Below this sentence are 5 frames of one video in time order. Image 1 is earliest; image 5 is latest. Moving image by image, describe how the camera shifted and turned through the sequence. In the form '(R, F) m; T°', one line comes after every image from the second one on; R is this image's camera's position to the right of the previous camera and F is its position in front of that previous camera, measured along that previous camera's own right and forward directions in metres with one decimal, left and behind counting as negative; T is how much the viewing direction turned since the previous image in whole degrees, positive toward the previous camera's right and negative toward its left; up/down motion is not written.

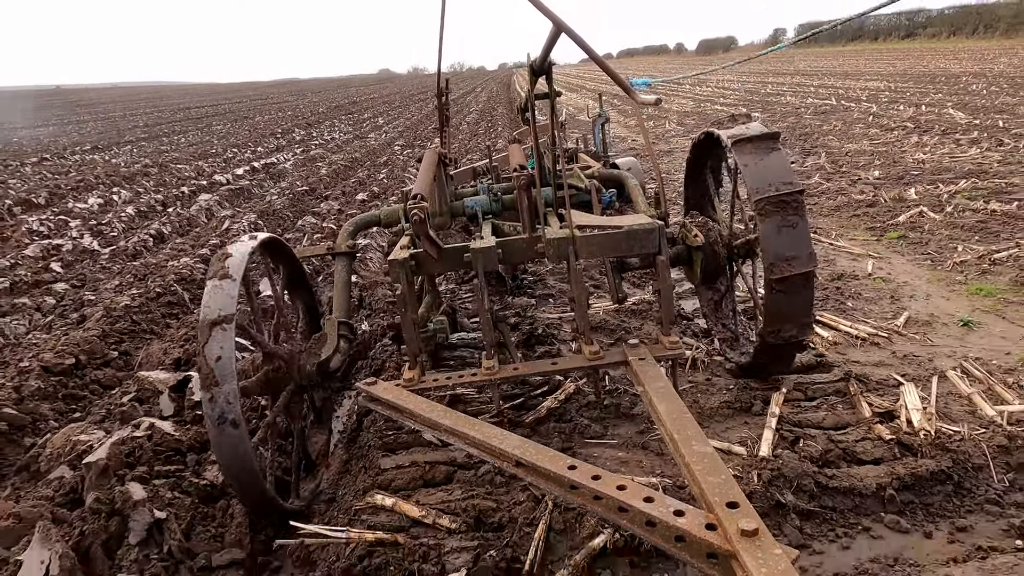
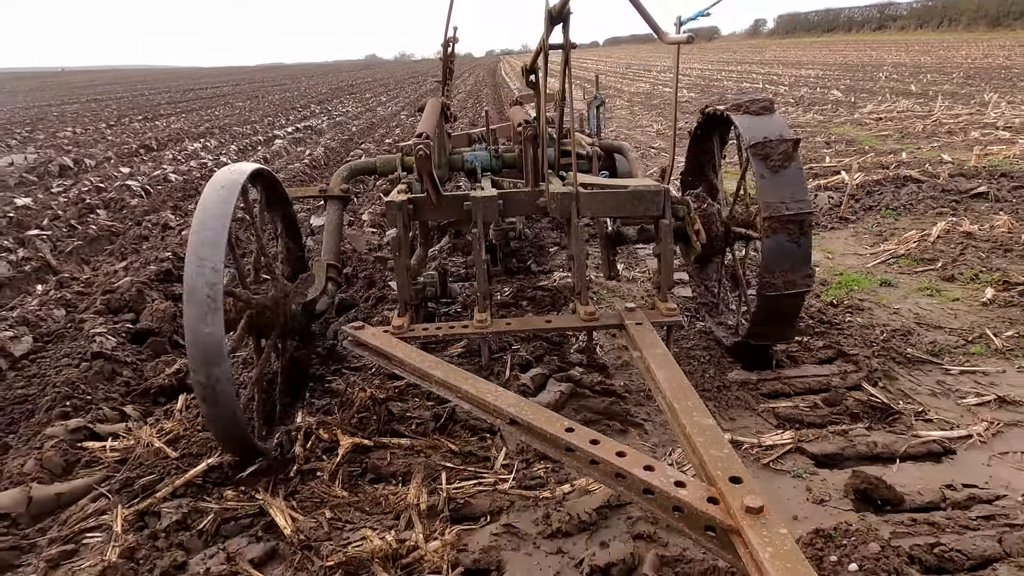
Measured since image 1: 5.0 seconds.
(+0.2, -4.0) m; +1°
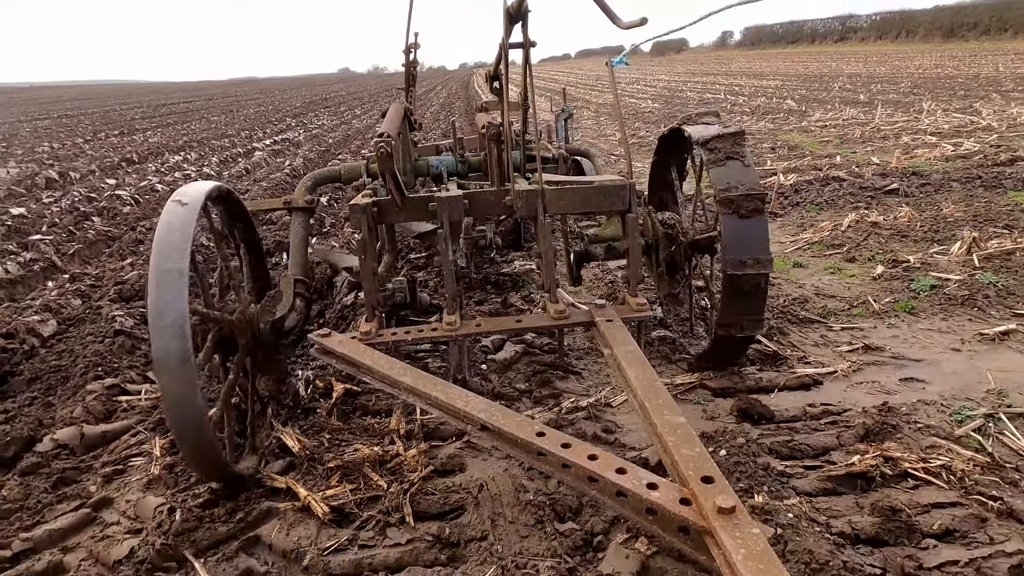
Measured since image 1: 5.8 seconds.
(+0.1, -0.6) m; +2°
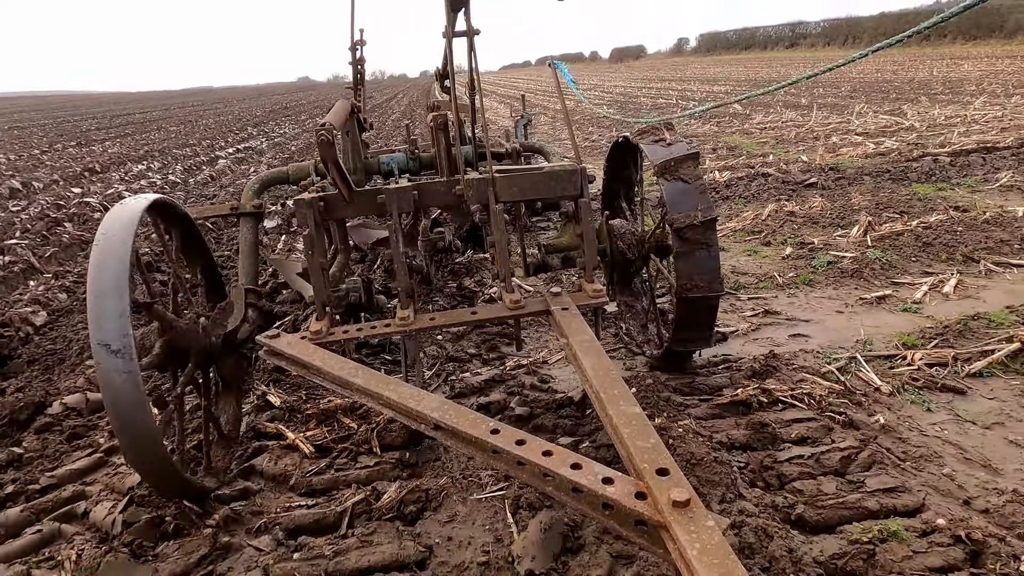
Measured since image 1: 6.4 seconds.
(+0.1, -0.5) m; +3°
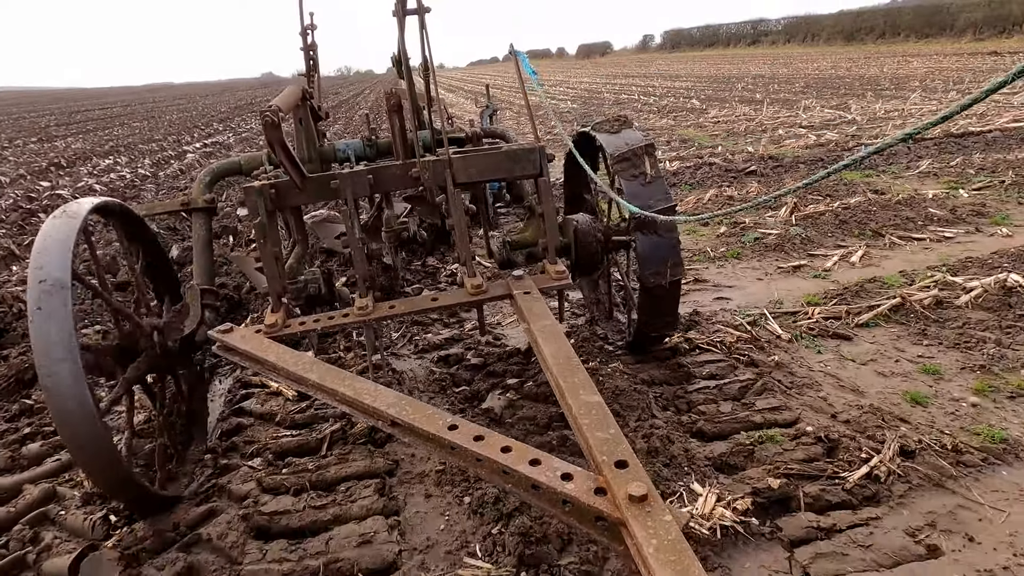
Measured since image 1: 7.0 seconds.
(+0.1, -0.5) m; +3°
